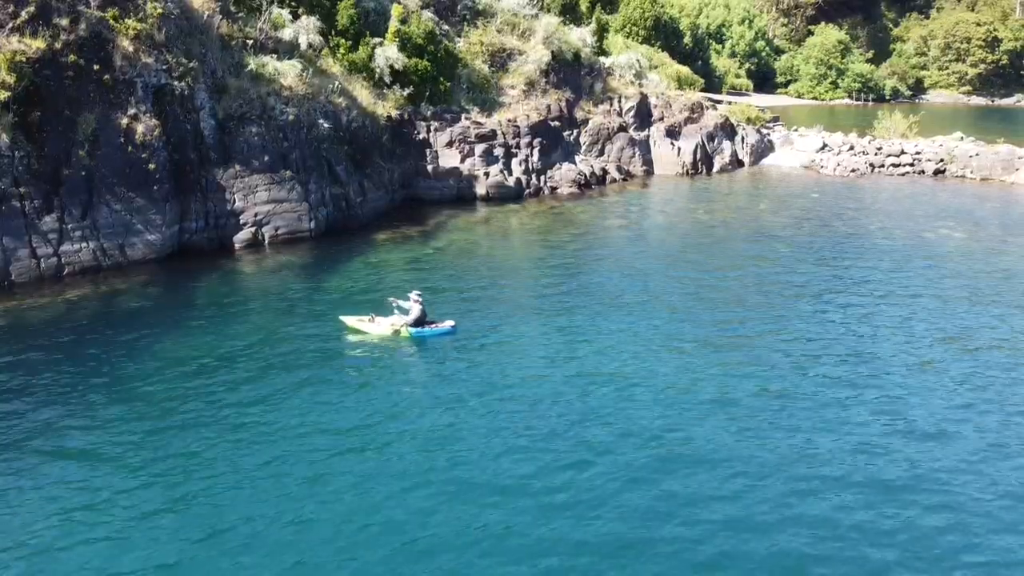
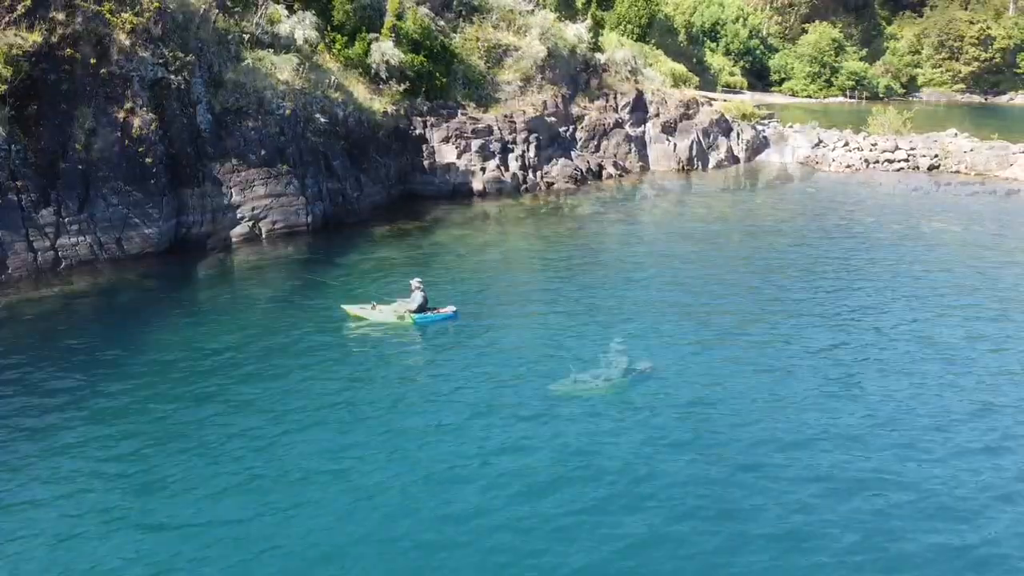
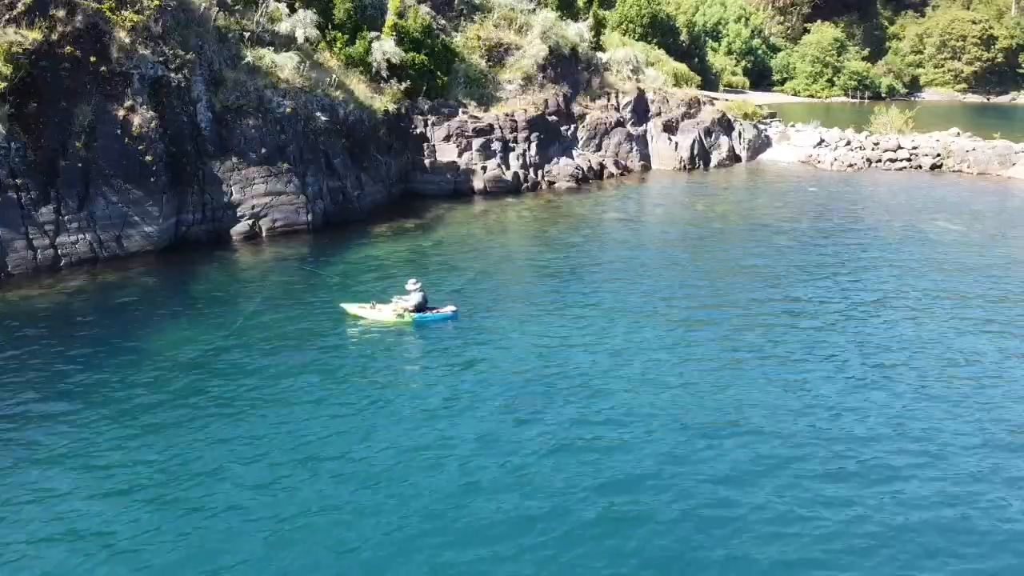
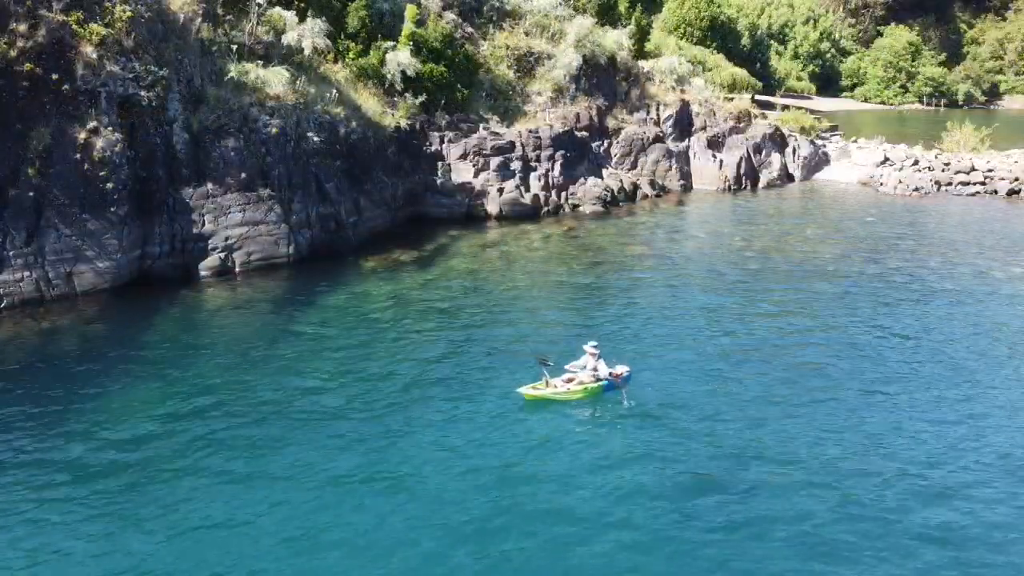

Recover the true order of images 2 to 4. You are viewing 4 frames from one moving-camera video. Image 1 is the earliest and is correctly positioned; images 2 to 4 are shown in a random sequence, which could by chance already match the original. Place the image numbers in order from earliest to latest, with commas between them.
3, 2, 4
